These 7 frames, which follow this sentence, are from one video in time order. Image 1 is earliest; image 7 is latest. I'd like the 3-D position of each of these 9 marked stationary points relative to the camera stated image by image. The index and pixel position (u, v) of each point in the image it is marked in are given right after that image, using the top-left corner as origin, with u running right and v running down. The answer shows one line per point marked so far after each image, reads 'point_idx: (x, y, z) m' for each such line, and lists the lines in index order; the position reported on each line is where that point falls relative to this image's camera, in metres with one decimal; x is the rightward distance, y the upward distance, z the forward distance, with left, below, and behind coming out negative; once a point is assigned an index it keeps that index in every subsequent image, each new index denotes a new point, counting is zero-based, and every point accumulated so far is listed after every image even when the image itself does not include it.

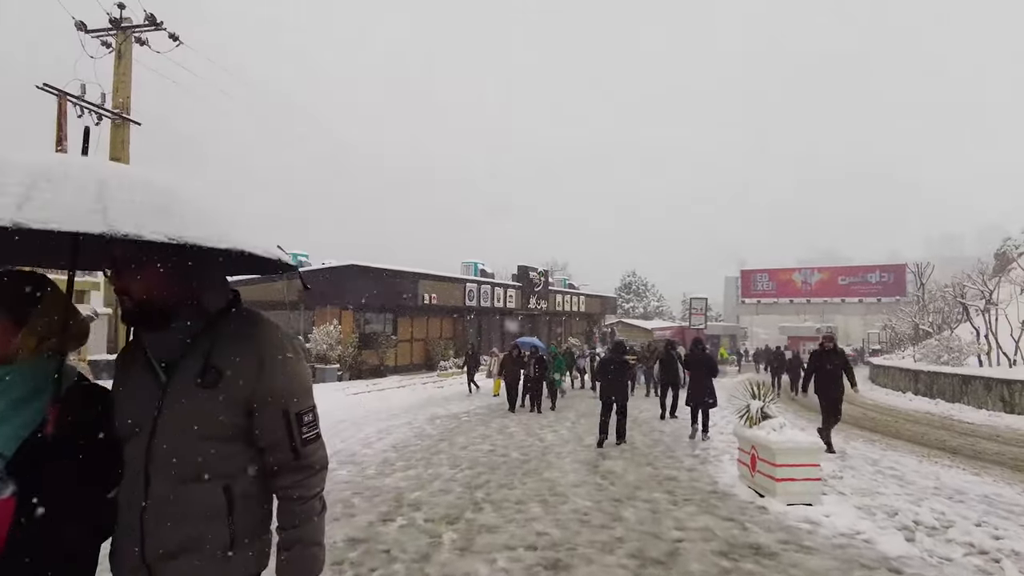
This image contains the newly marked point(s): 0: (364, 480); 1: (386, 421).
0: (-1.8, -2.4, +7.0) m
1: (-2.8, -3.0, +13.0) m
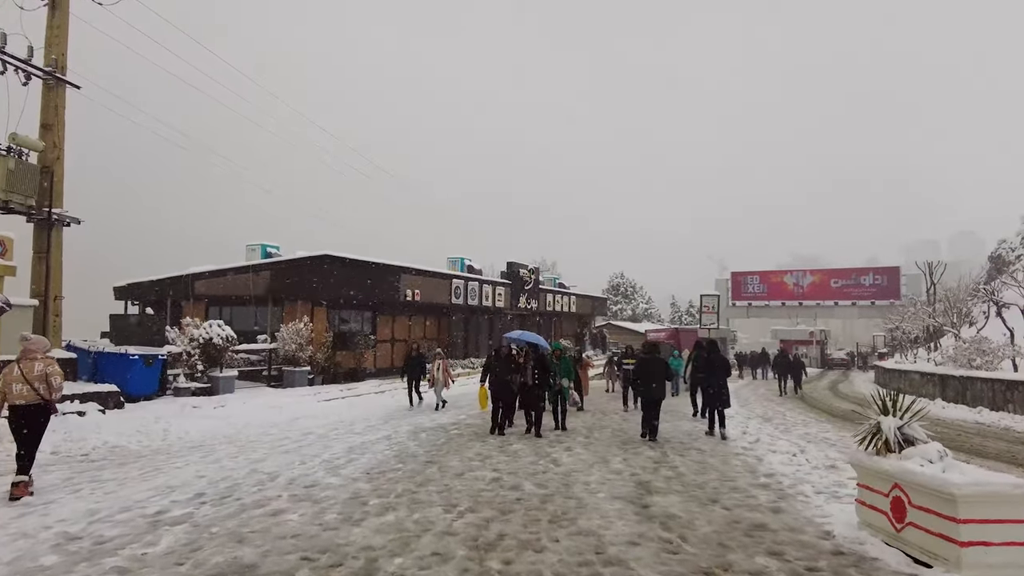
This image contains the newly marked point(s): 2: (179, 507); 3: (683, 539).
0: (-1.6, -2.1, +4.8) m
1: (-2.9, -2.8, +10.8) m
2: (-3.4, -2.2, +5.8) m
3: (+1.3, -2.0, +4.5) m
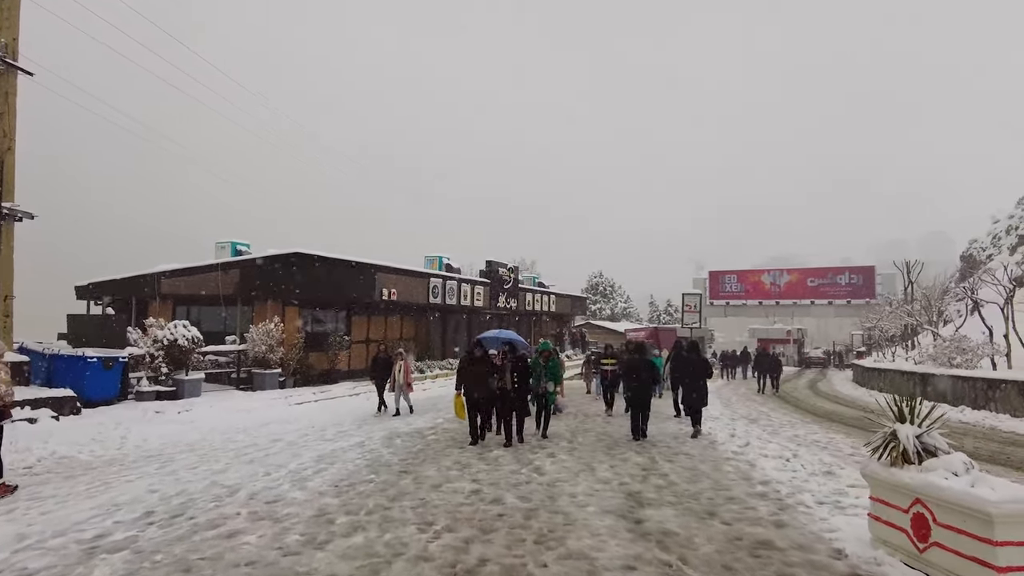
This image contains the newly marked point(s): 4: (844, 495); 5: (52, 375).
0: (-1.7, -2.0, +4.3) m
1: (-3.2, -2.8, +10.2) m
2: (-3.6, -2.2, +5.2) m
3: (+1.2, -2.0, +4.1) m
4: (+3.3, -2.1, +5.8) m
5: (-11.9, -2.2, +14.8) m
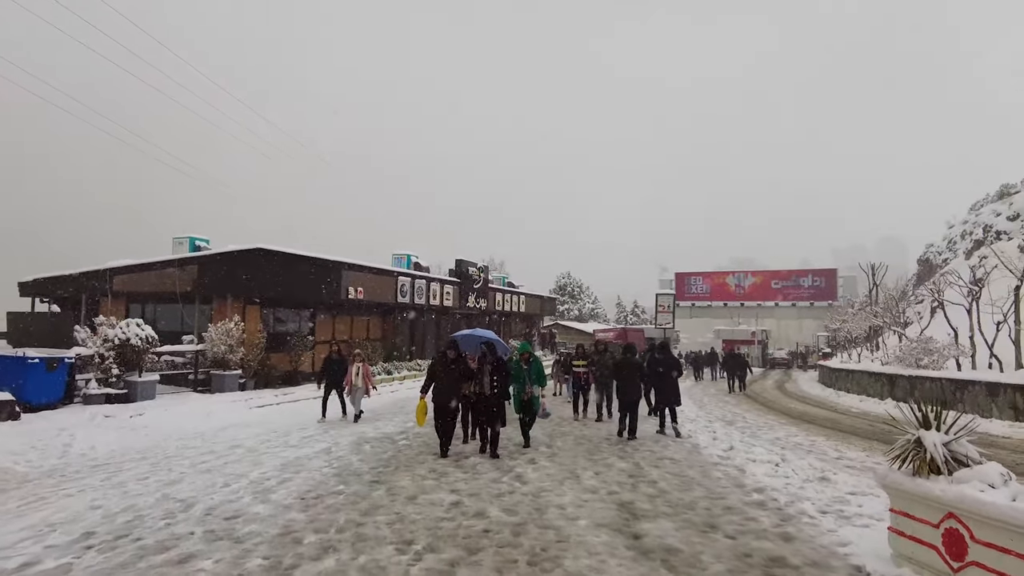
0: (-1.8, -2.0, +3.8) m
1: (-3.6, -2.7, +9.6) m
2: (-3.7, -2.1, +4.6) m
3: (+1.2, -1.9, +3.7) m
4: (+3.2, -2.1, +5.5) m
5: (-12.5, -2.1, +13.7) m
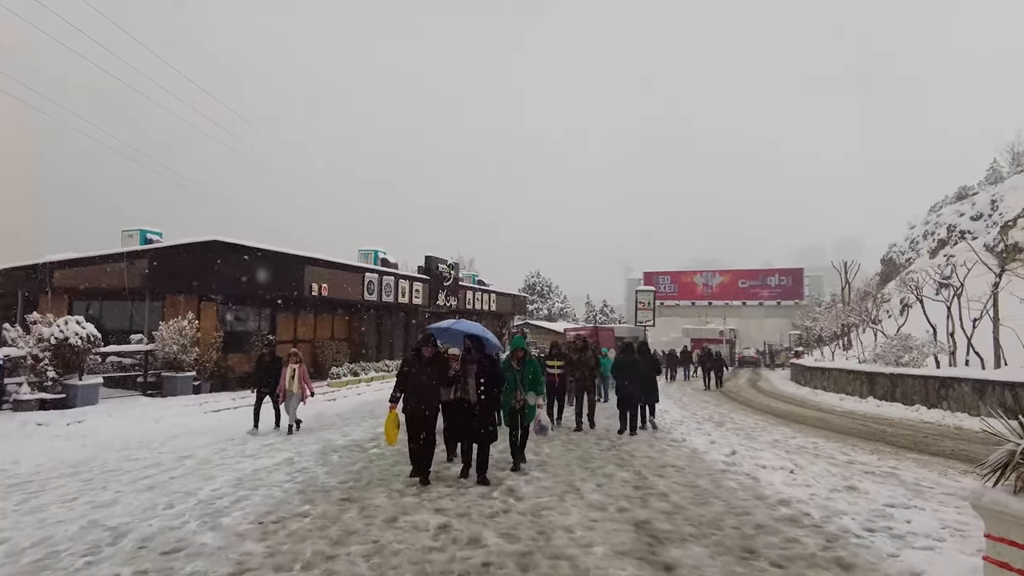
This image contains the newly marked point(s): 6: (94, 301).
0: (-1.7, -1.9, +2.8) m
1: (-3.8, -2.6, +8.5) m
2: (-3.6, -2.0, +3.5) m
3: (+1.3, -1.8, +2.9) m
4: (+3.2, -2.0, +4.8) m
5: (-13.0, -2.0, +12.1) m
6: (-14.4, -0.5, +19.7) m
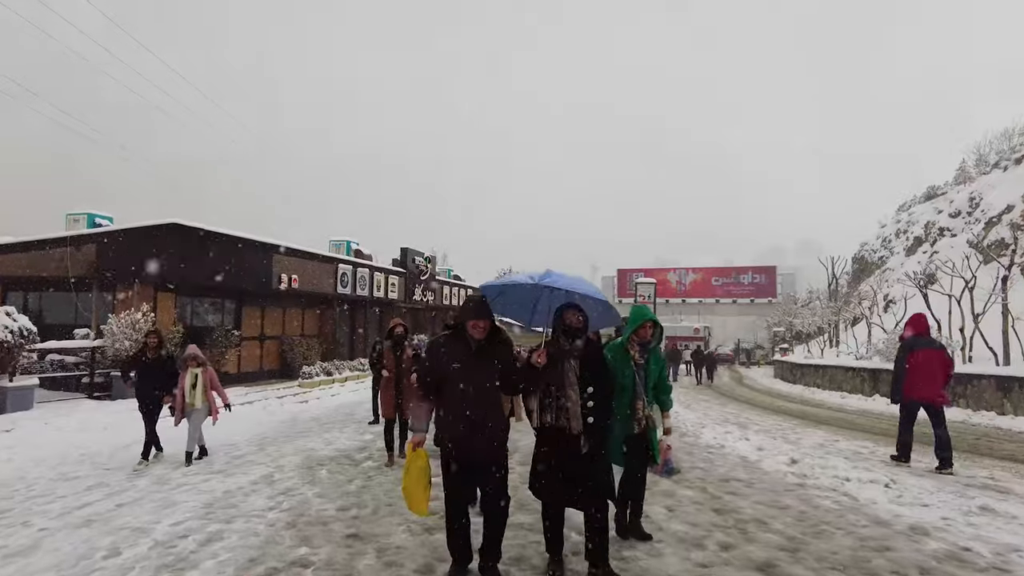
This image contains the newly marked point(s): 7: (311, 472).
0: (-1.0, -1.6, +1.4) m
1: (-3.5, -2.3, +7.0) m
2: (-2.9, -1.8, +2.0) m
3: (+2.0, -1.6, +1.7) m
4: (+3.8, -1.7, +3.7) m
5: (-12.8, -1.7, +10.0) m
6: (-14.7, -0.1, +17.5) m
7: (-2.6, -2.3, +7.3) m
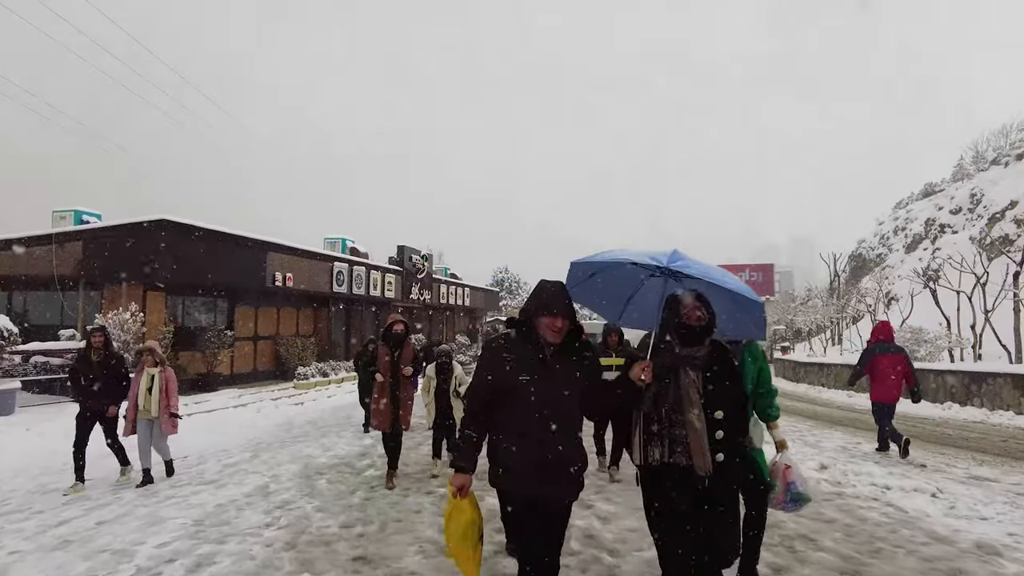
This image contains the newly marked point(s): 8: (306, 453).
0: (-0.8, -1.6, +0.9) m
1: (-3.3, -2.3, +6.5) m
2: (-2.7, -1.7, +1.5) m
3: (+2.2, -1.5, +1.3) m
4: (+3.9, -1.7, +3.3) m
5: (-12.7, -1.7, +9.4) m
6: (-14.7, -0.1, +16.9) m
7: (-2.4, -2.3, +6.8) m
8: (-3.2, -2.5, +8.9) m
